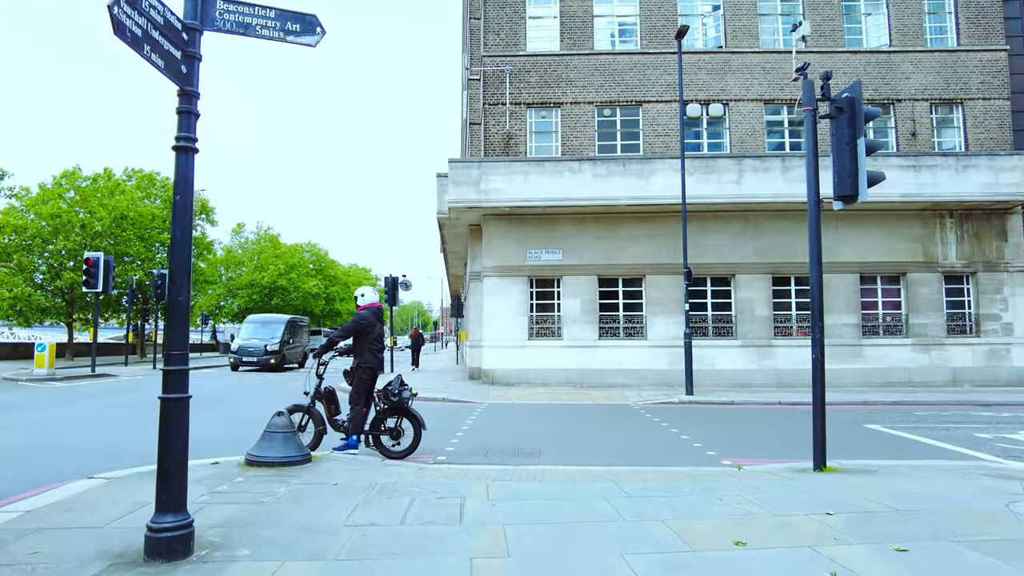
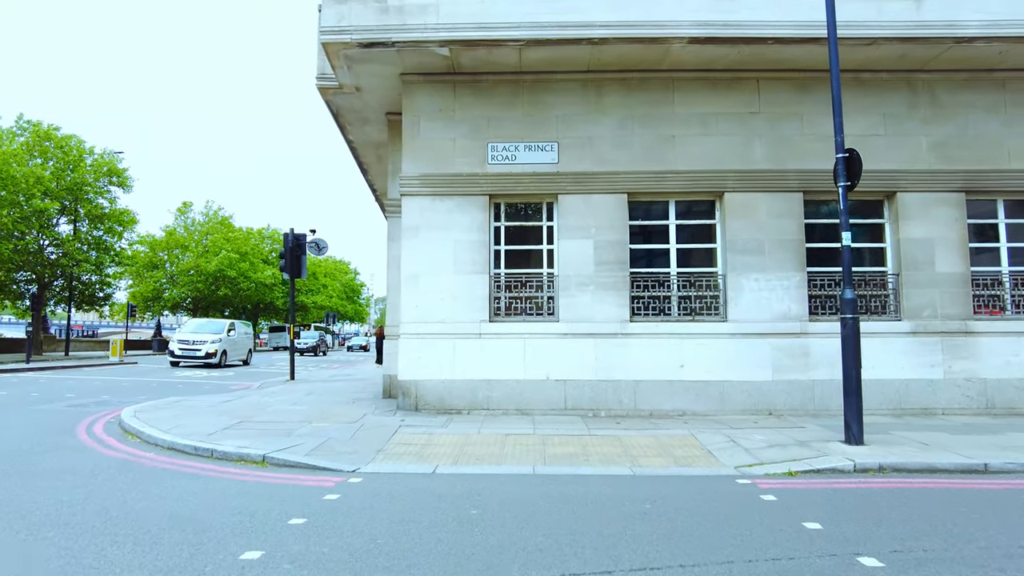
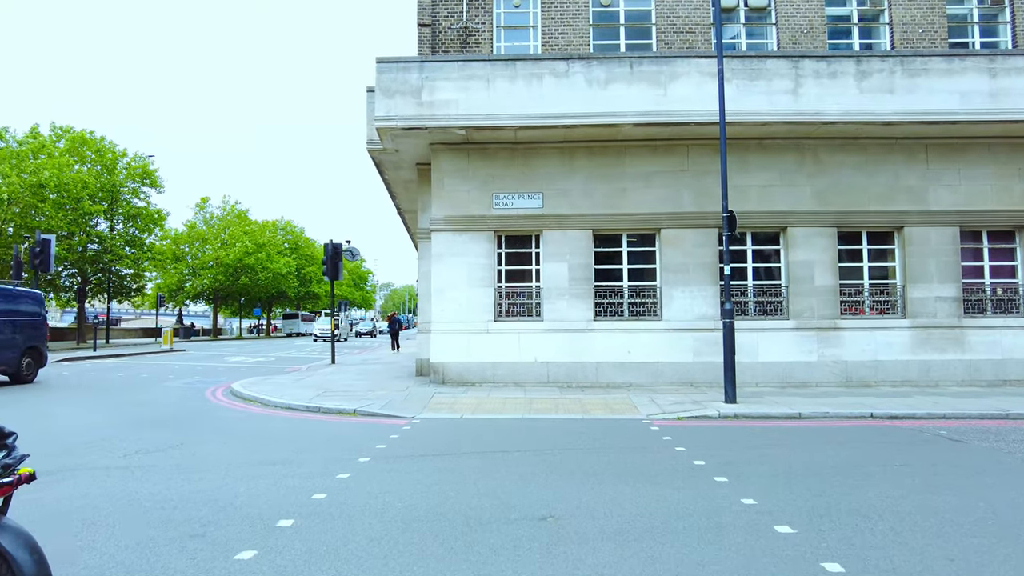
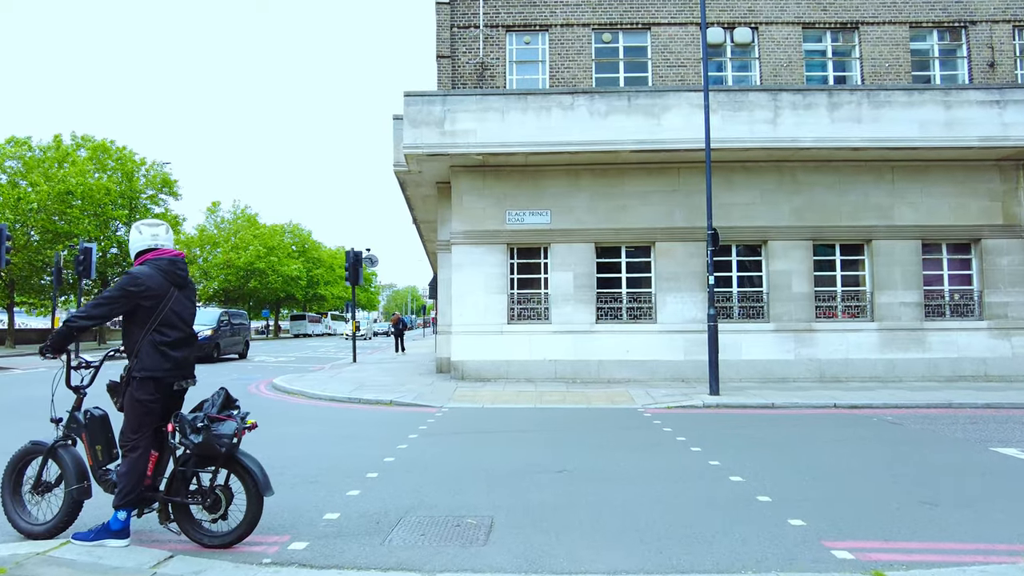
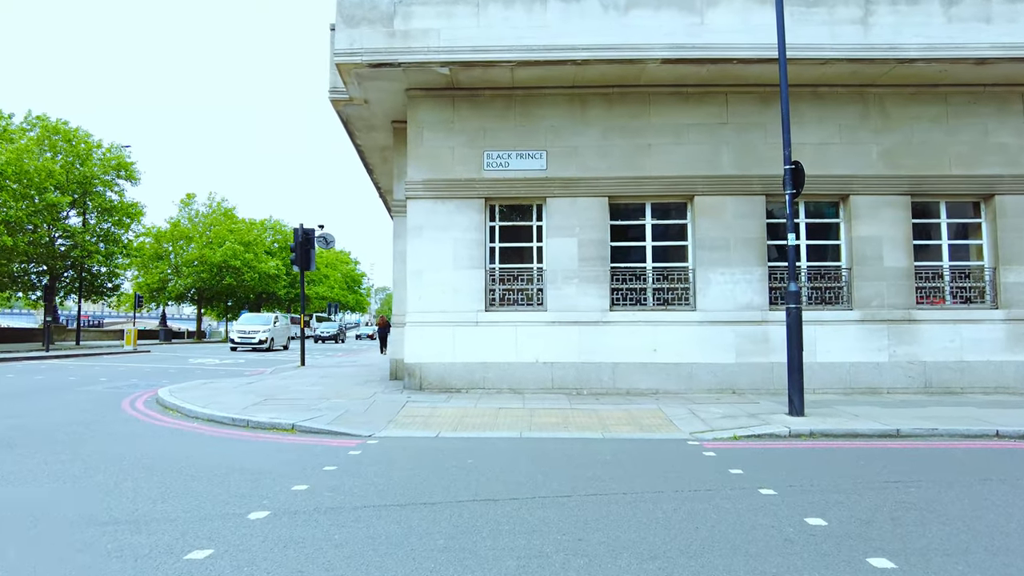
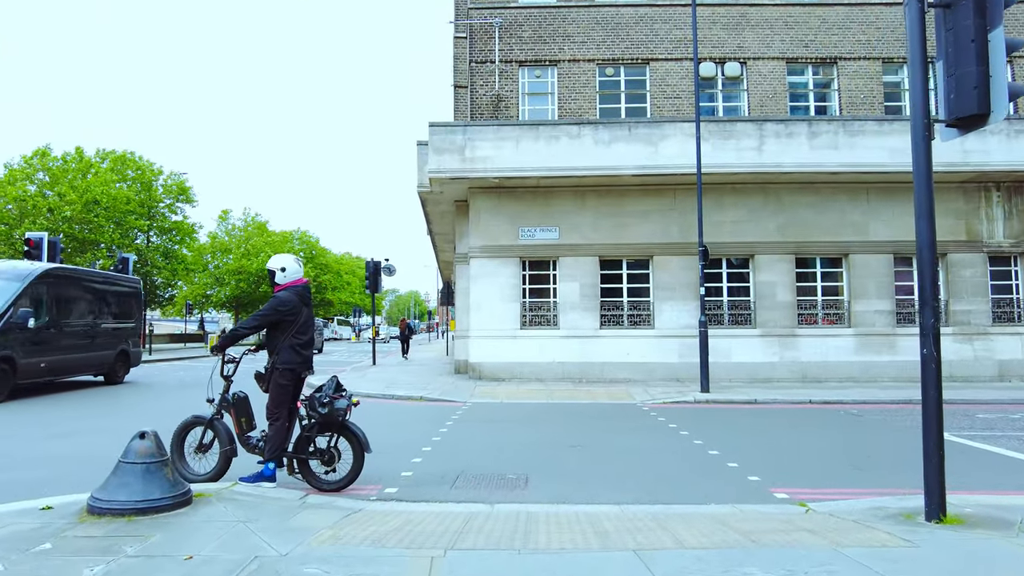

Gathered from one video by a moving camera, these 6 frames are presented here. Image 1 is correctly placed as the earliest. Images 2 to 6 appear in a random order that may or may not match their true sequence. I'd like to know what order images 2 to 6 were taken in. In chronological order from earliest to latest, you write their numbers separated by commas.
6, 4, 3, 5, 2
